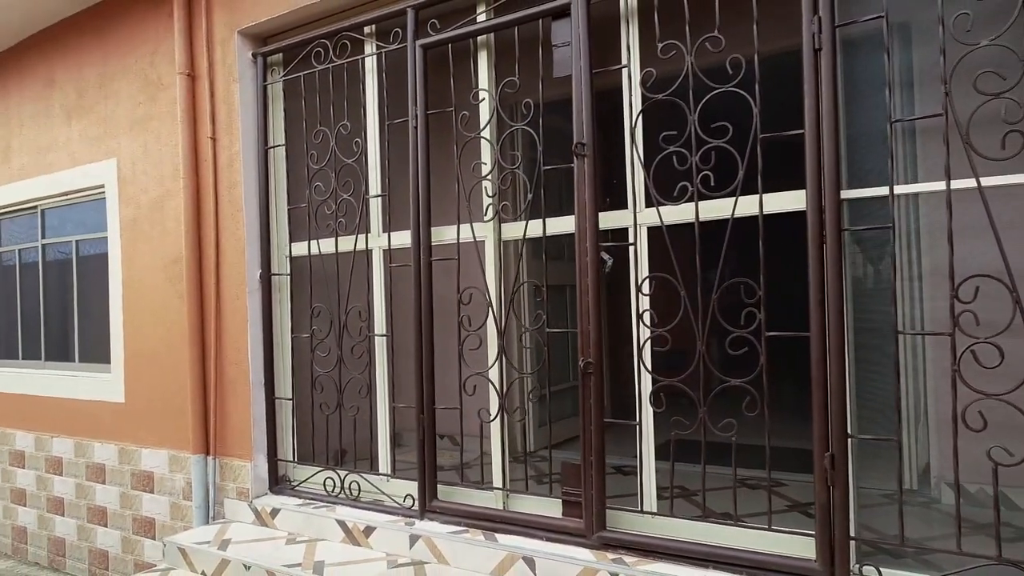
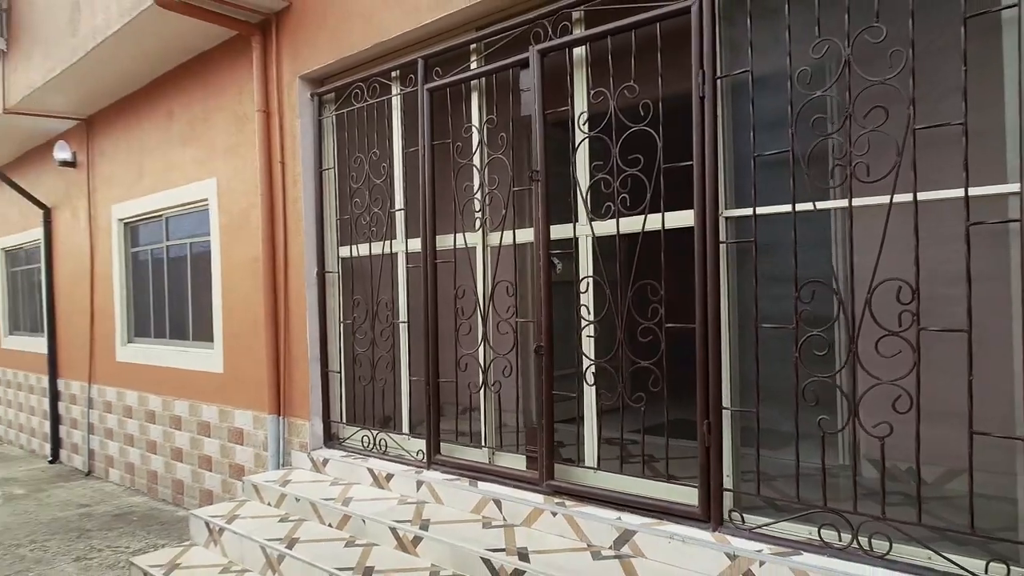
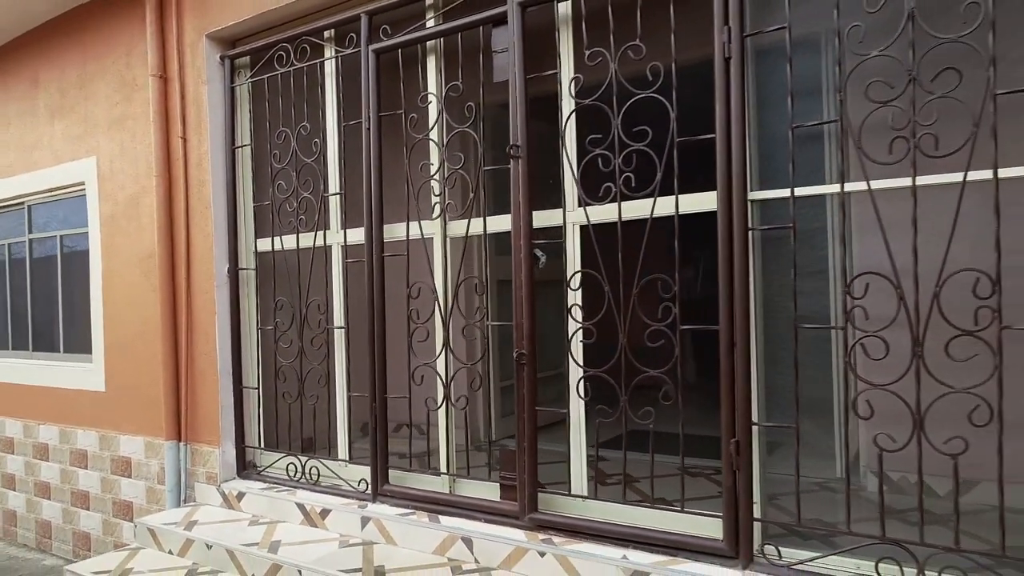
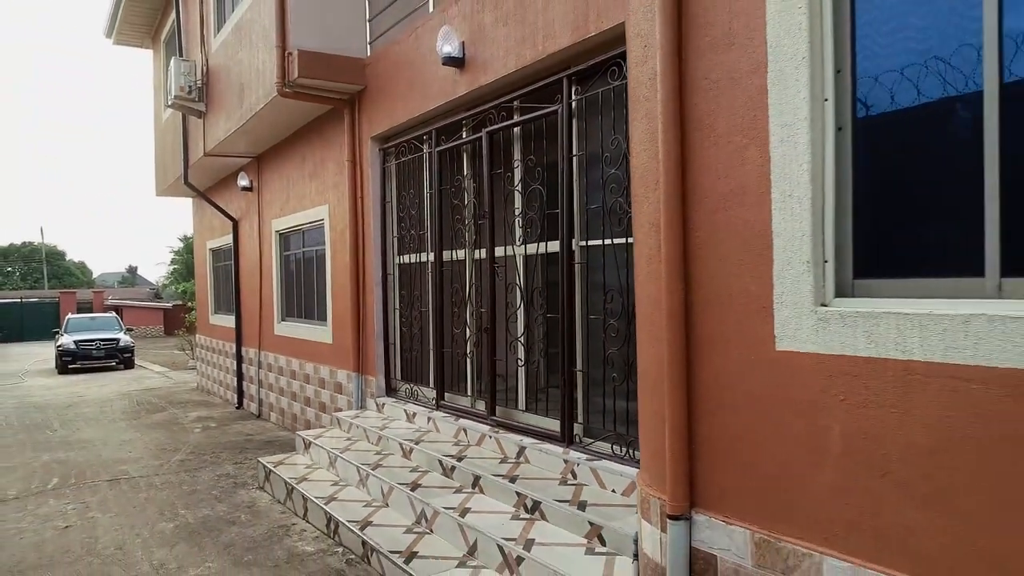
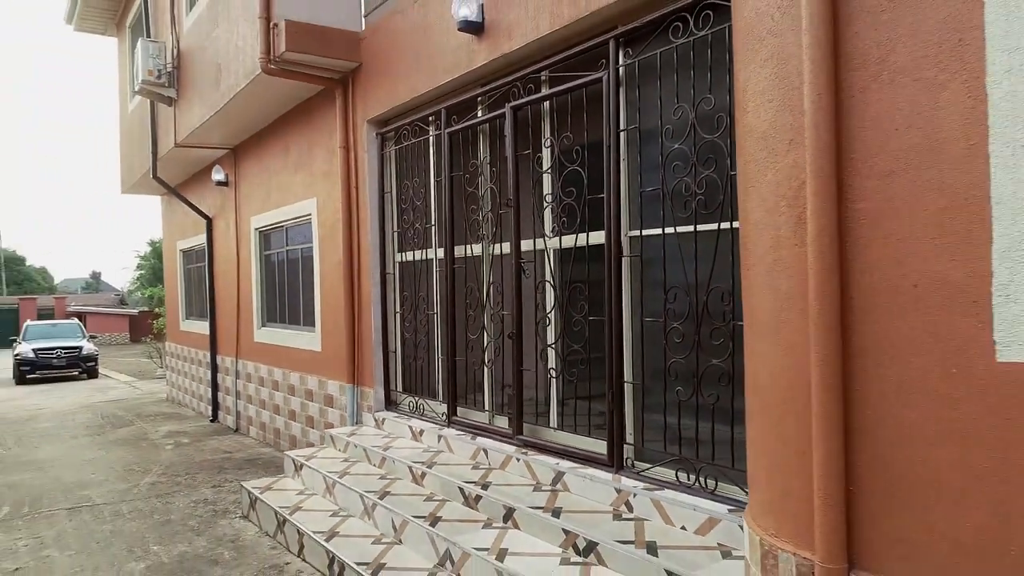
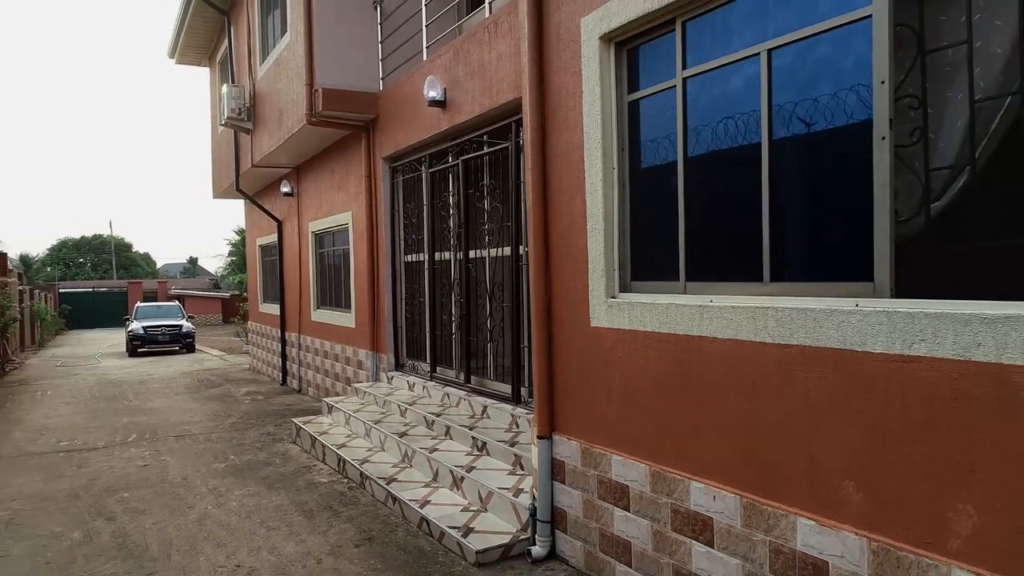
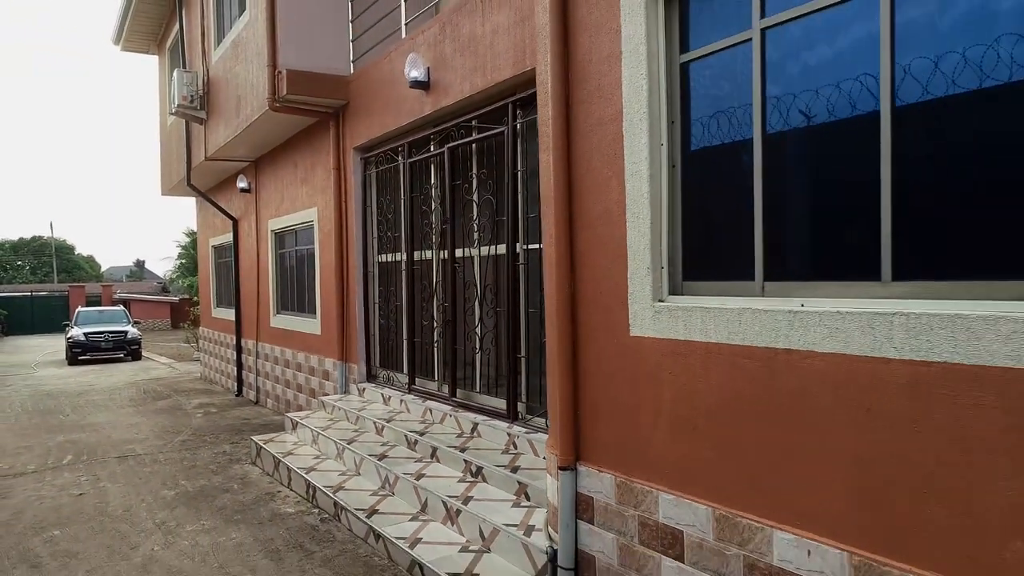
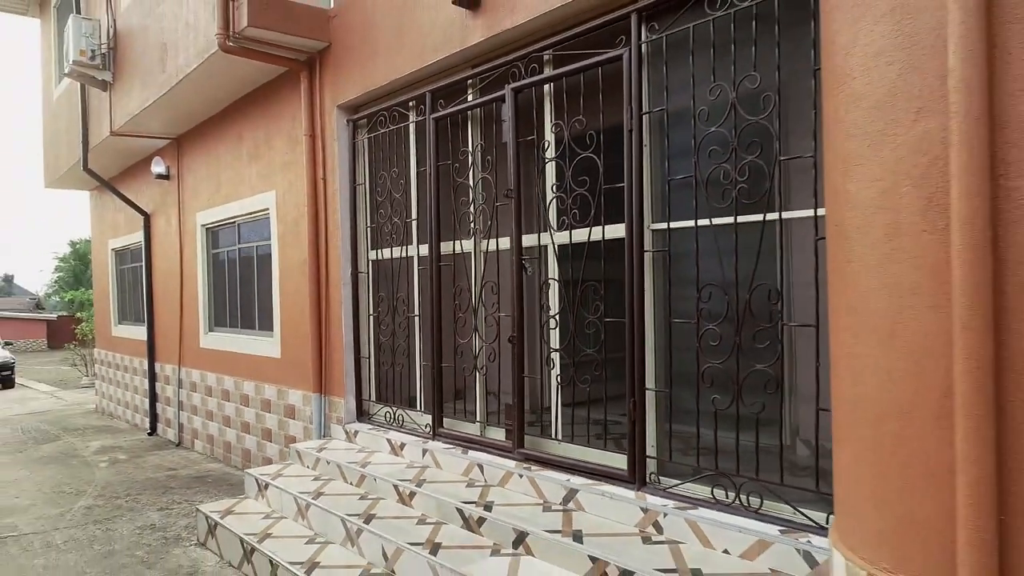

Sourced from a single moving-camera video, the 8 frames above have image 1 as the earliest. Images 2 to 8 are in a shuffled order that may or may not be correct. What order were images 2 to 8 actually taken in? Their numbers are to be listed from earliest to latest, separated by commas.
3, 2, 8, 5, 4, 7, 6
